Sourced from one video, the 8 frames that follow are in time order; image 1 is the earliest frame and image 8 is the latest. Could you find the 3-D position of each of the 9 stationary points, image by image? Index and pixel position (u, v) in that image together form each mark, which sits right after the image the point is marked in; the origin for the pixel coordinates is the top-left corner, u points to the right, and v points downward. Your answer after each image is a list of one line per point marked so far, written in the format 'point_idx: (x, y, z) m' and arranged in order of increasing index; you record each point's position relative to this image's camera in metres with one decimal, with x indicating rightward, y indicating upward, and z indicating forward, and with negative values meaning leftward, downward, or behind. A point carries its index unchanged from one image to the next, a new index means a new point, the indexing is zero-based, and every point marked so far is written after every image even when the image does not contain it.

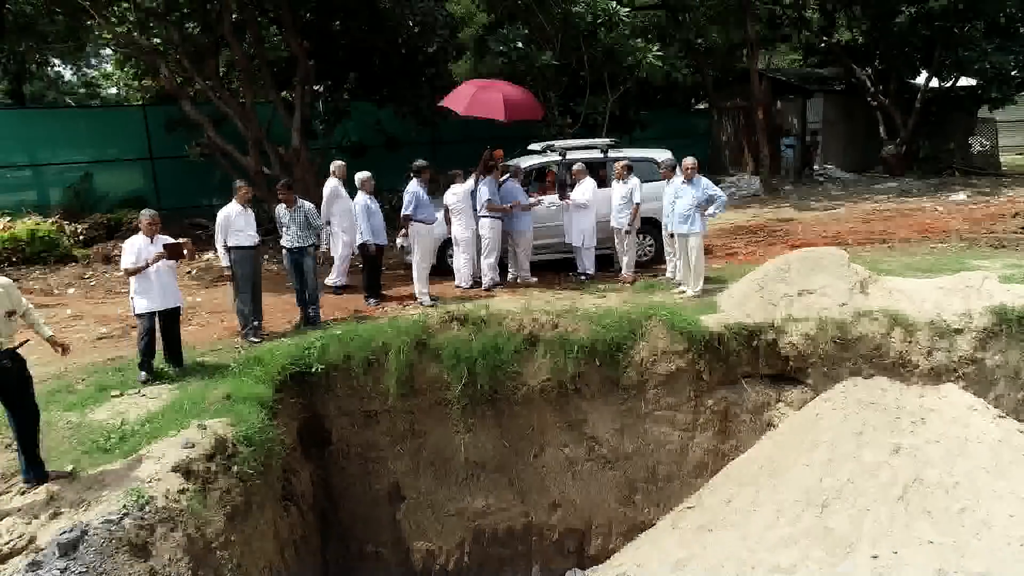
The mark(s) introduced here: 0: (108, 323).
0: (-3.6, -0.3, +8.2) m
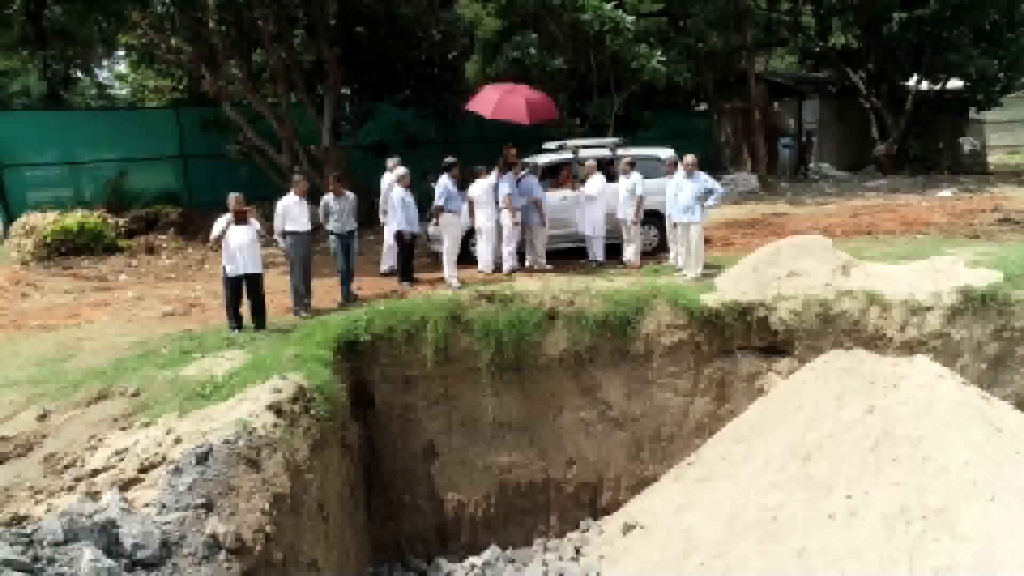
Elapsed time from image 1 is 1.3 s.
0: (-3.4, -0.1, +9.1) m
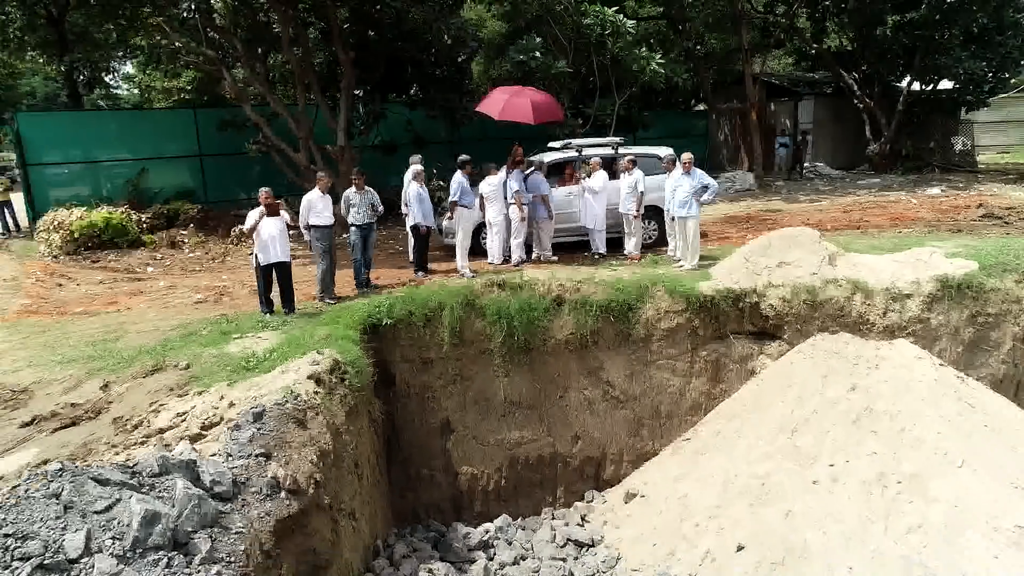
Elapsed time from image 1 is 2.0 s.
0: (-3.3, 0.0, +9.7) m
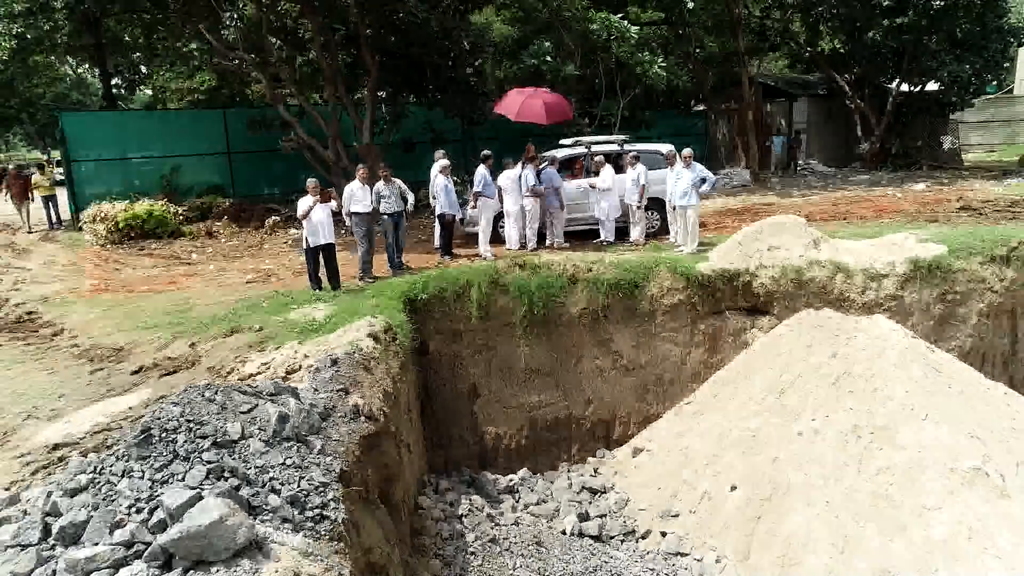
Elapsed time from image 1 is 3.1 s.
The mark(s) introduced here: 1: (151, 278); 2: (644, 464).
0: (-3.1, +0.2, +10.8) m
1: (-4.2, +0.1, +10.8) m
2: (+1.3, -1.7, +8.9) m
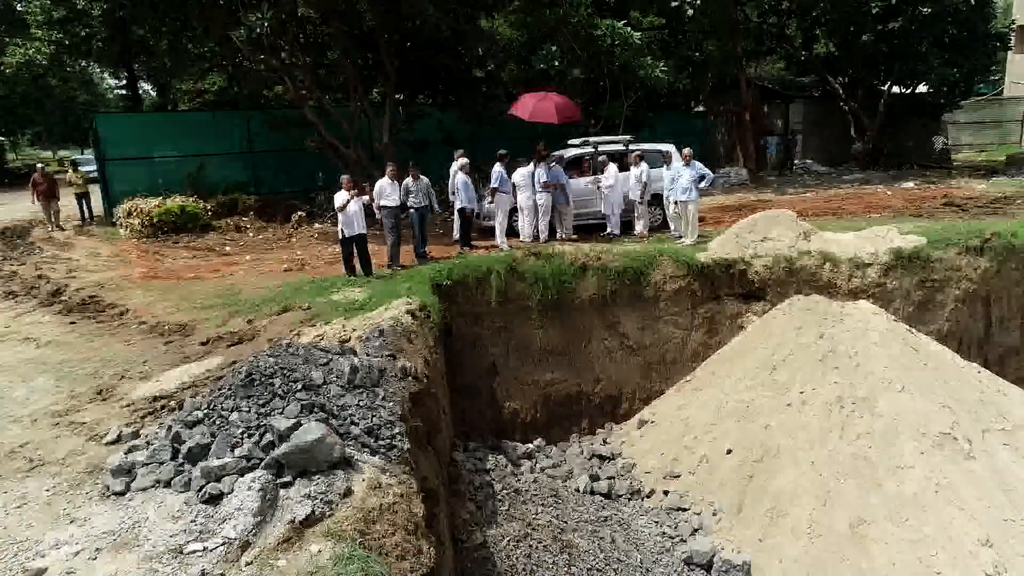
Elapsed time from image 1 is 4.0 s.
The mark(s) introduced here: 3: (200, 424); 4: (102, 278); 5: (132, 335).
0: (-2.9, +0.3, +11.7) m
1: (-4.0, +0.3, +11.7) m
2: (+1.5, -1.5, +9.8) m
3: (-1.6, -0.7, +4.9) m
4: (-4.9, +0.1, +11.1) m
5: (-3.3, -0.4, +8.0) m
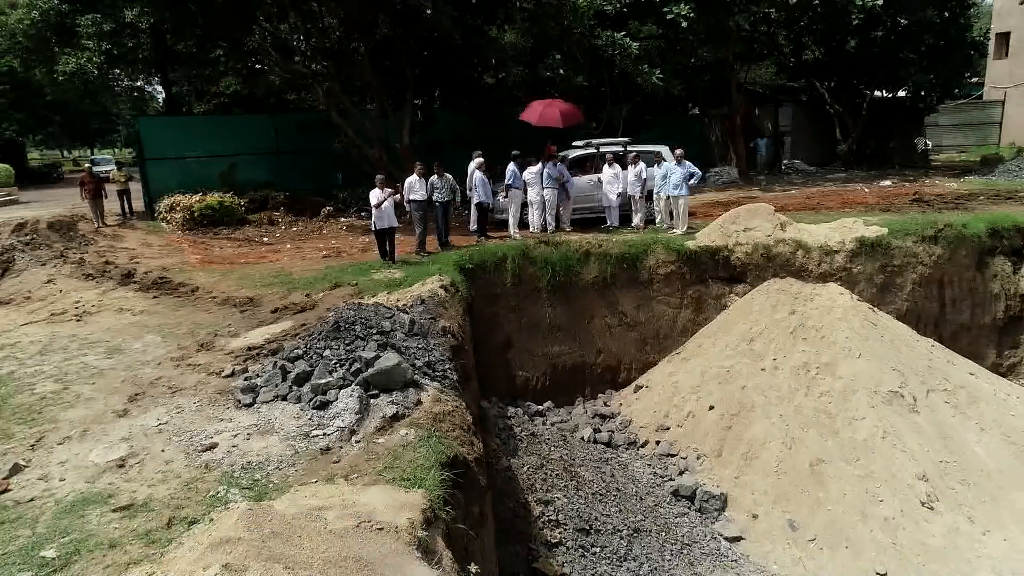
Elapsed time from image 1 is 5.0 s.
0: (-2.7, +0.5, +13.2) m
1: (-3.9, +0.5, +13.3) m
2: (+1.6, -1.3, +11.3) m
3: (-1.5, -0.5, +6.4) m
4: (-4.8, +0.3, +12.6) m
5: (-3.1, -0.2, +9.5) m
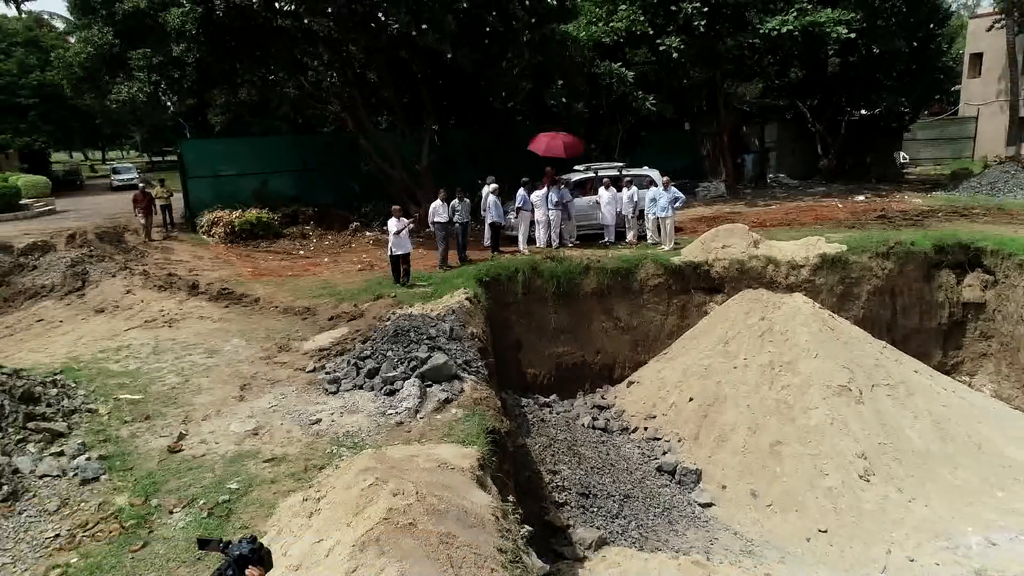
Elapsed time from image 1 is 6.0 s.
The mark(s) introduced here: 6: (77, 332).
0: (-2.6, +0.4, +15.1) m
1: (-3.7, +0.3, +15.2) m
2: (+1.8, -1.5, +13.3) m
3: (-1.3, -0.6, +8.3) m
4: (-4.6, +0.2, +14.6) m
5: (-3.0, -0.3, +11.4) m
6: (-5.0, -0.5, +10.7) m
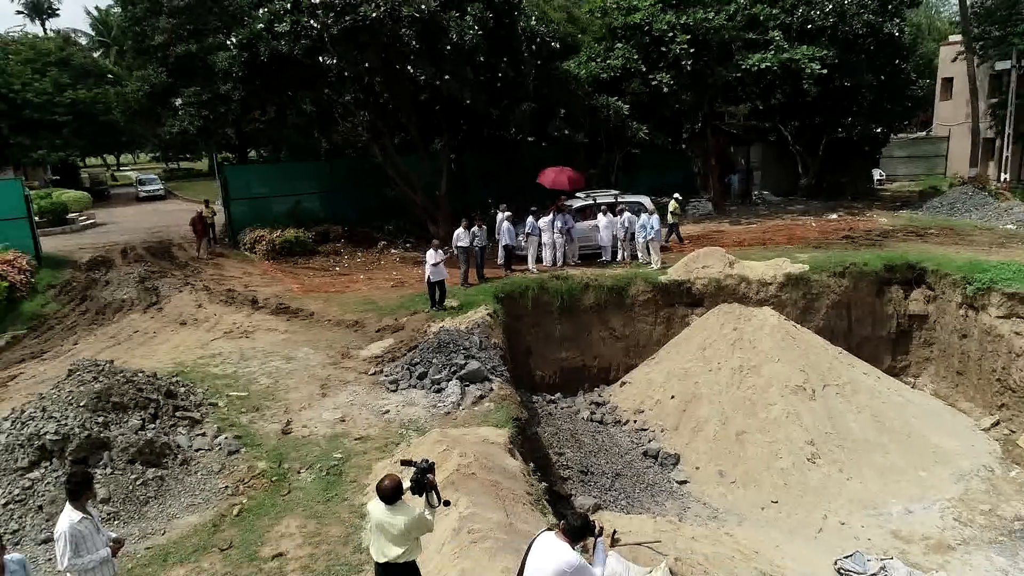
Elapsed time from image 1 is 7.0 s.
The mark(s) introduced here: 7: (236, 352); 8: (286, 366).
0: (-2.4, +0.1, +17.6) m
1: (-3.5, +0.1, +17.7) m
2: (+2.0, -1.7, +15.7) m
3: (-1.1, -0.9, +10.8) m
4: (-4.4, 0.0, +17.0) m
5: (-2.8, -0.6, +13.9) m
6: (-4.8, -0.8, +13.2) m
7: (-3.7, -0.9, +12.3) m
8: (-2.8, -1.0, +11.5) m
